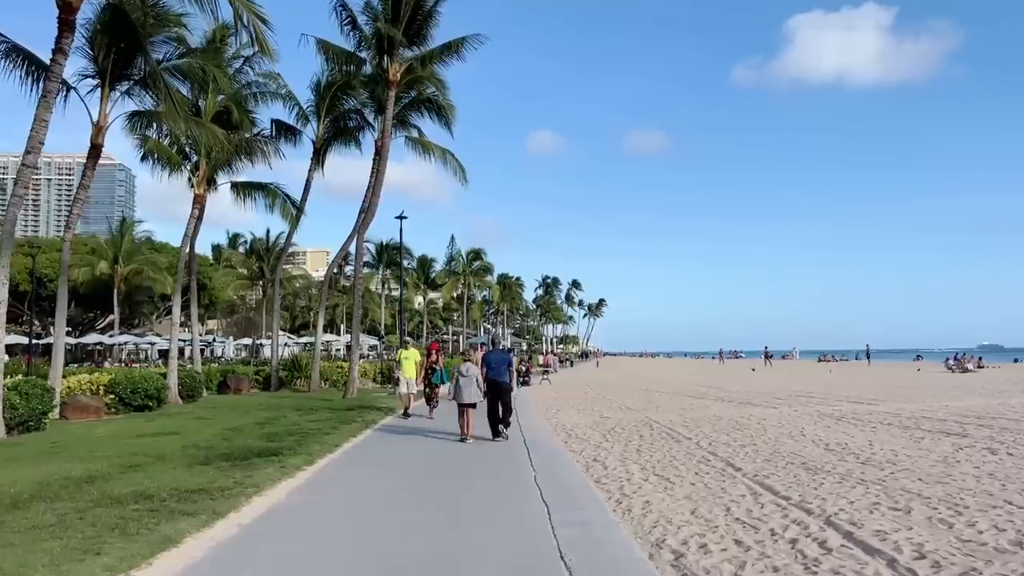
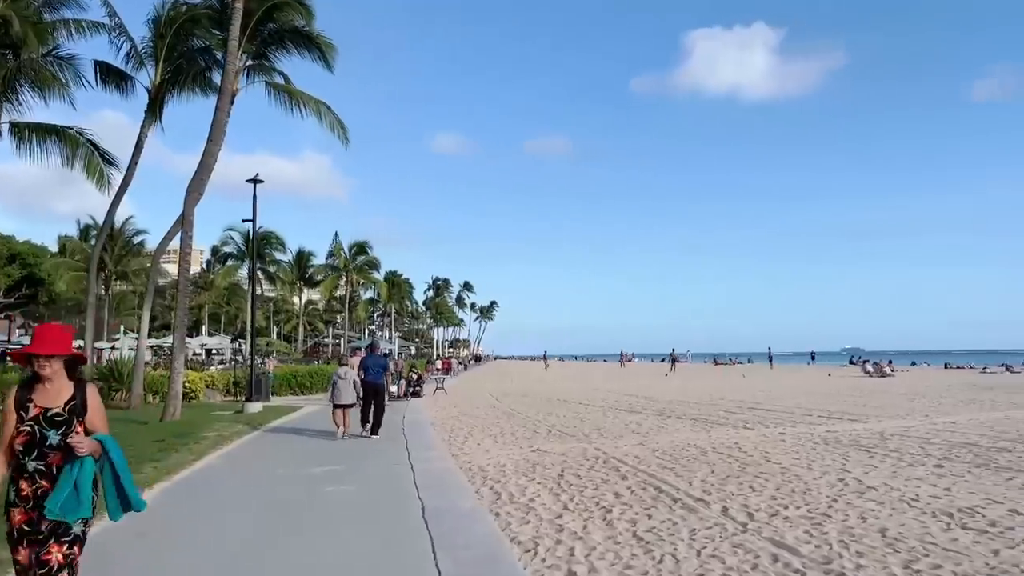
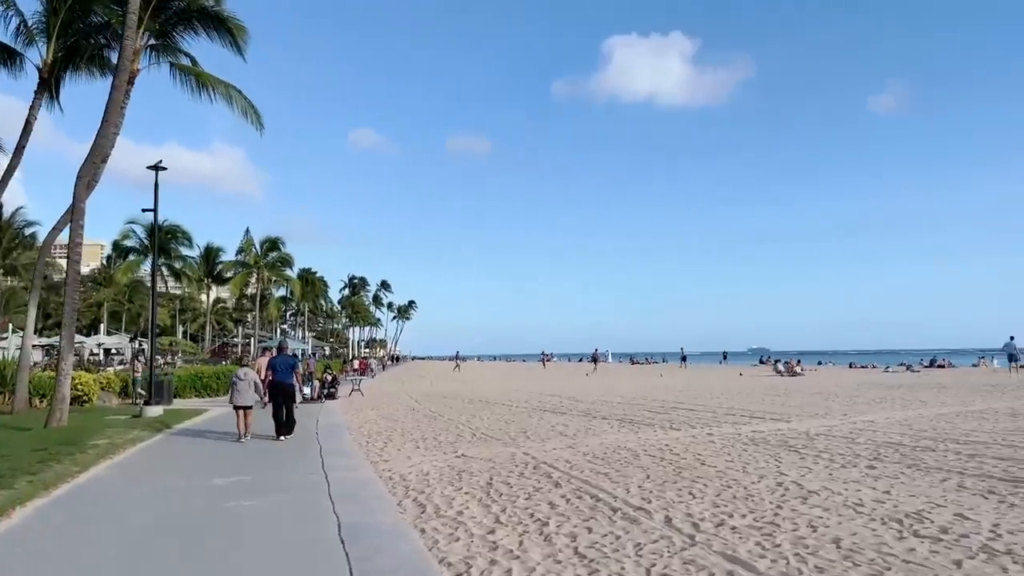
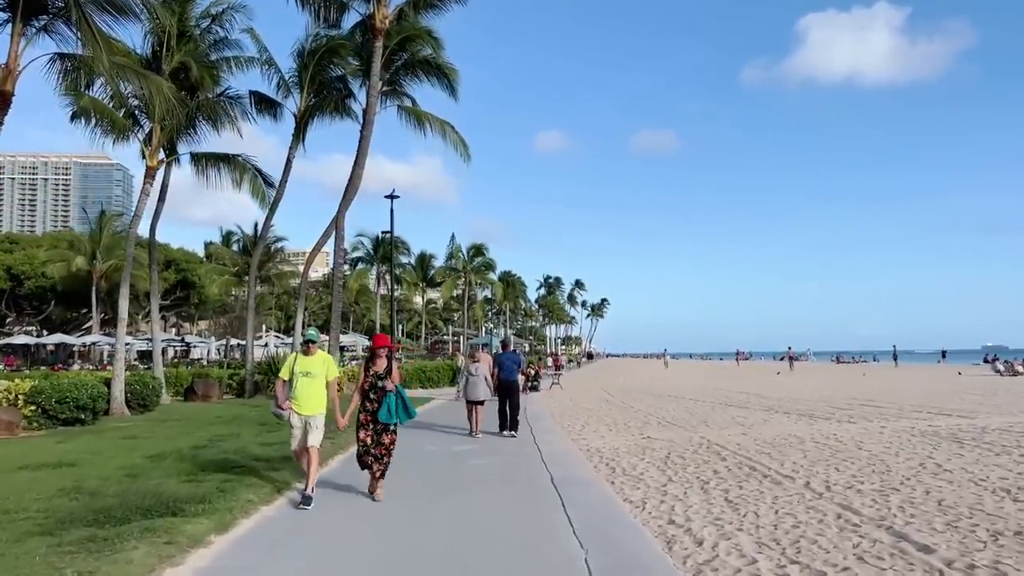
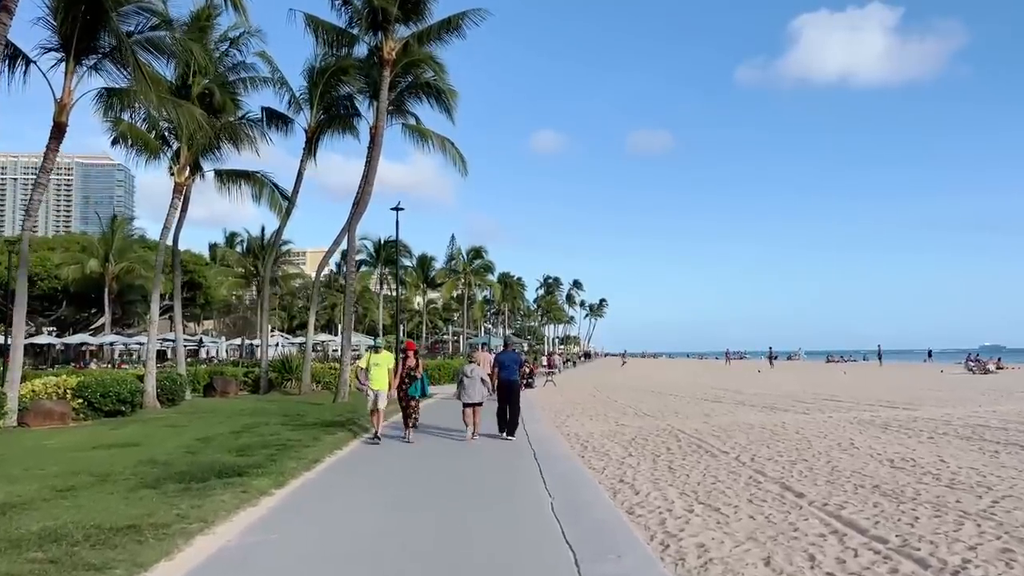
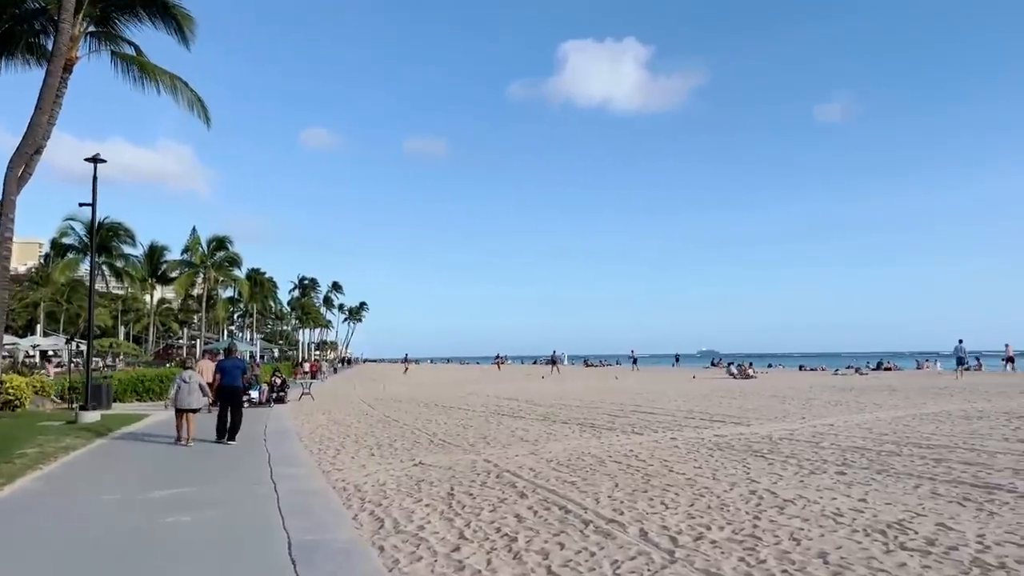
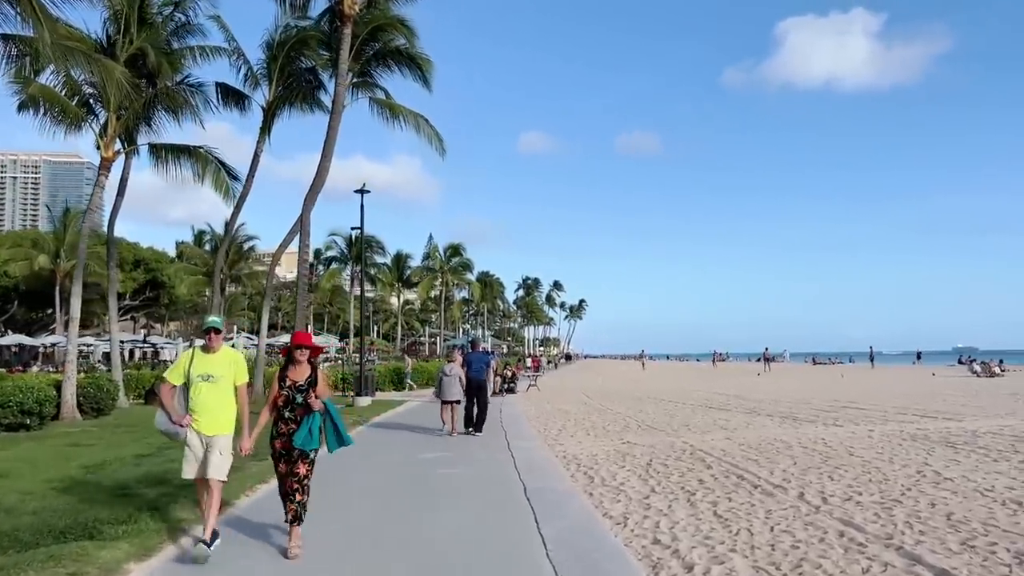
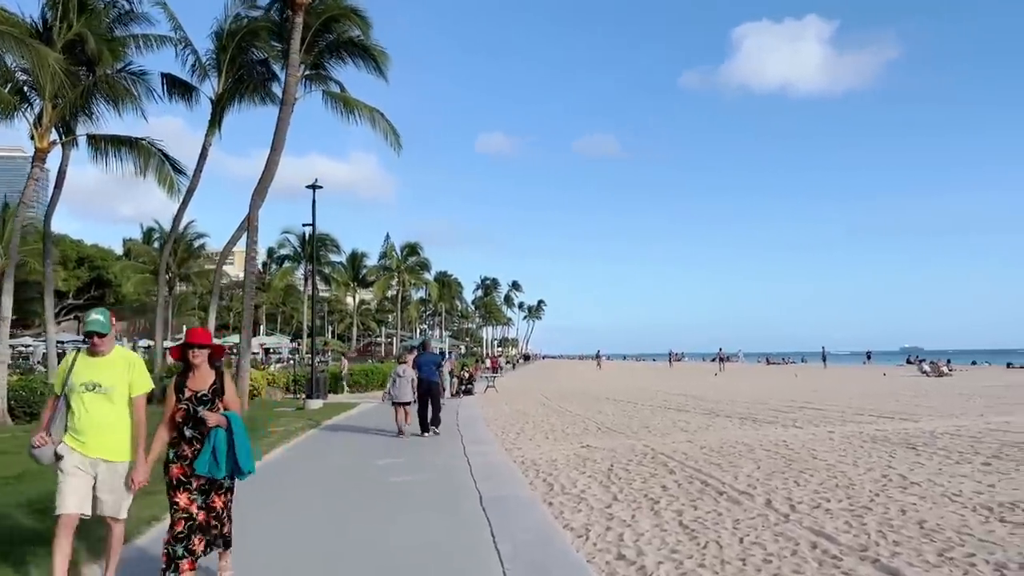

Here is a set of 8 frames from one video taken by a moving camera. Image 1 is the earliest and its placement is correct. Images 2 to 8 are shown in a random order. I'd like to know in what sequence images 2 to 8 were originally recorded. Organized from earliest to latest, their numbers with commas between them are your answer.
5, 4, 7, 8, 2, 3, 6
